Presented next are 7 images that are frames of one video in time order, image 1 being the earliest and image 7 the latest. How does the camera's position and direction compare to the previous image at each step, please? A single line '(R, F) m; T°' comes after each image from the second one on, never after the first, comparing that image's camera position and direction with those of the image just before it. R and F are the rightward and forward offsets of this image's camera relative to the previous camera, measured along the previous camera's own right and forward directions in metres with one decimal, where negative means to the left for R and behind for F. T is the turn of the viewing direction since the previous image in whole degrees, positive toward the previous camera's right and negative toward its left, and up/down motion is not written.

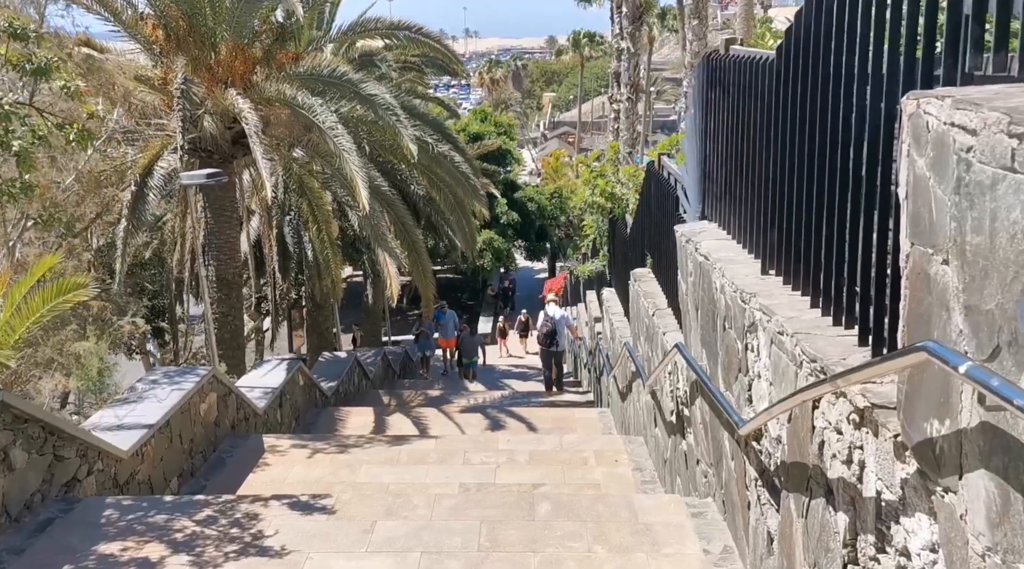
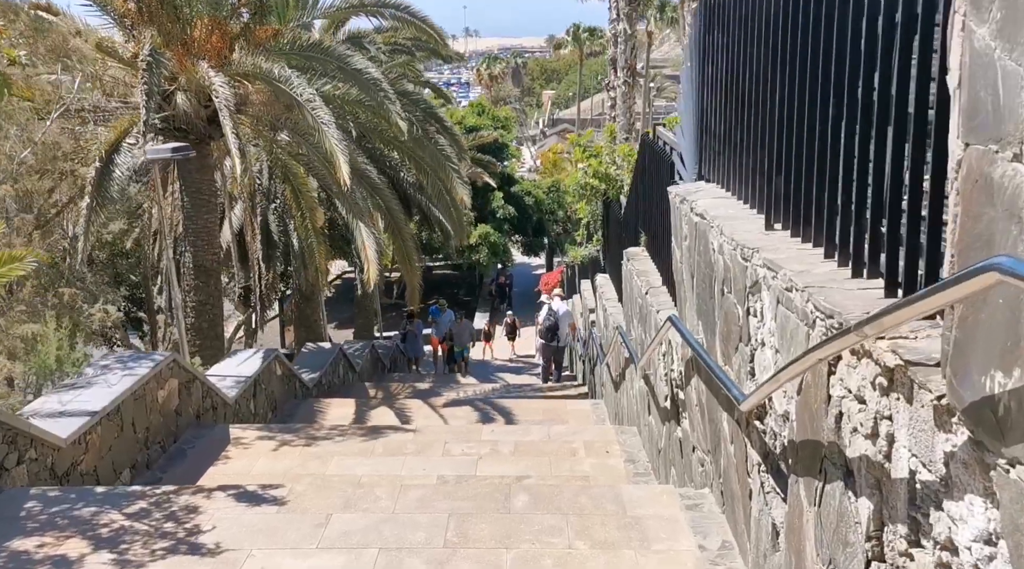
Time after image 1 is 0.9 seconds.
(+0.1, +0.5) m; 0°
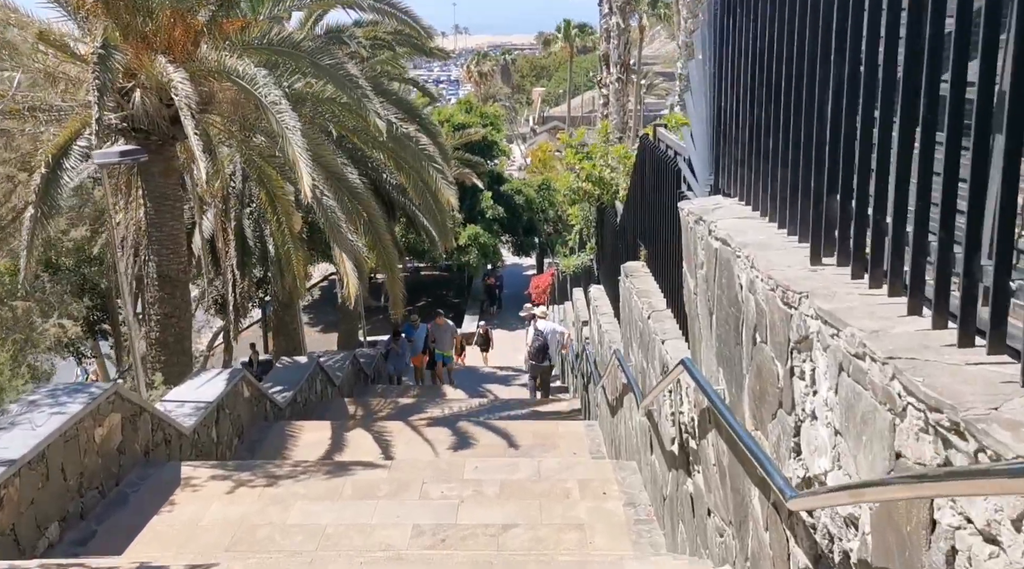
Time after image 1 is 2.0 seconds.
(0.0, +0.7) m; 0°
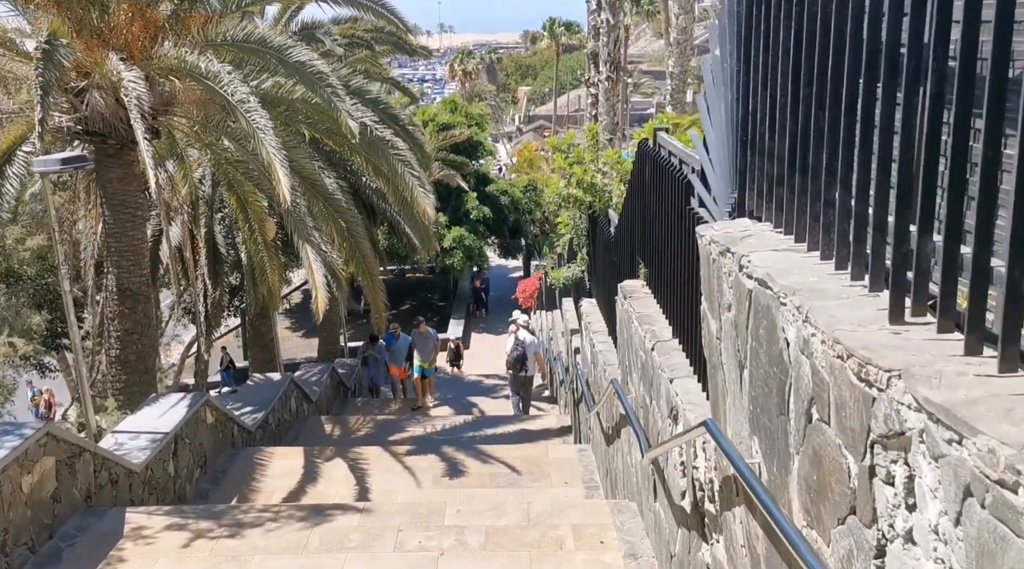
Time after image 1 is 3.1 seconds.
(0.0, +0.7) m; +1°
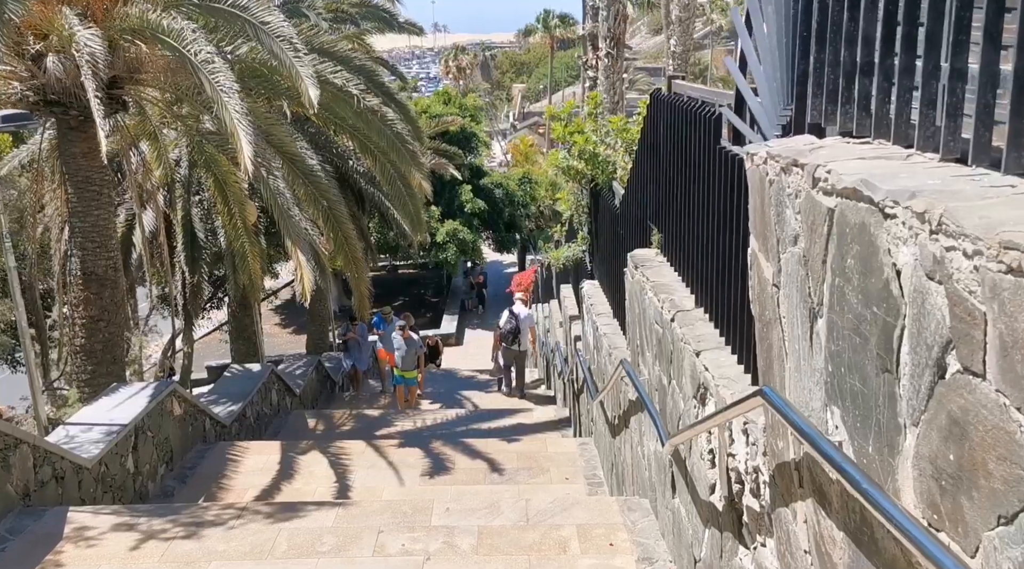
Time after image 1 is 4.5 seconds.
(0.0, +0.7) m; 0°
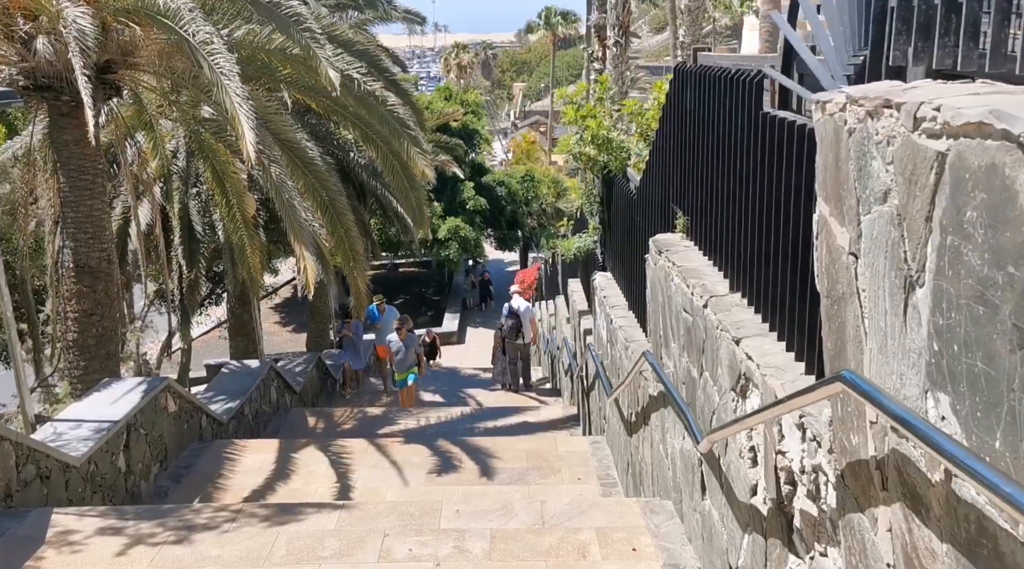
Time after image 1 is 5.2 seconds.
(-0.1, +0.3) m; 0°
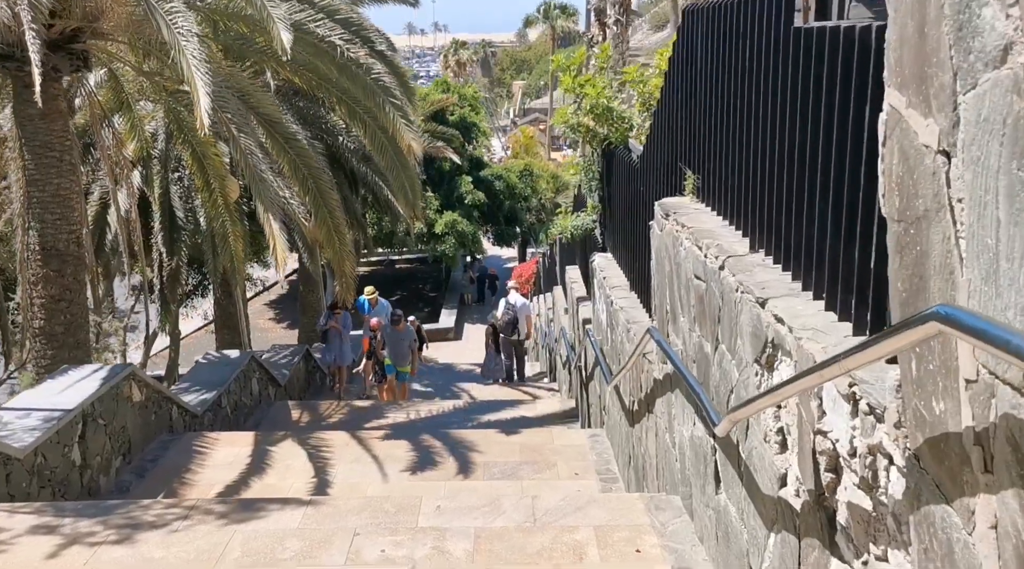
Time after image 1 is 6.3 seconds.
(0.0, +0.5) m; 0°
